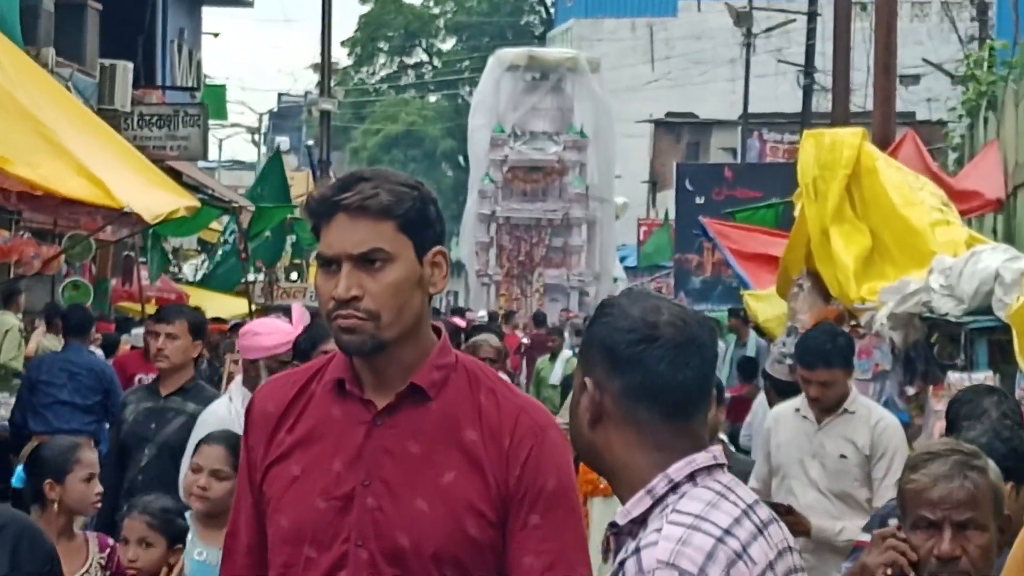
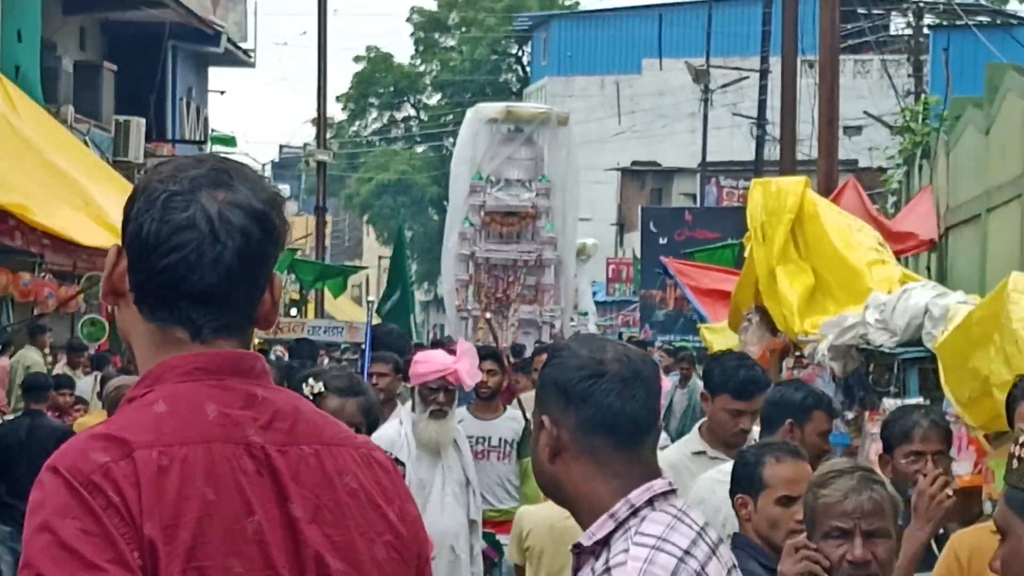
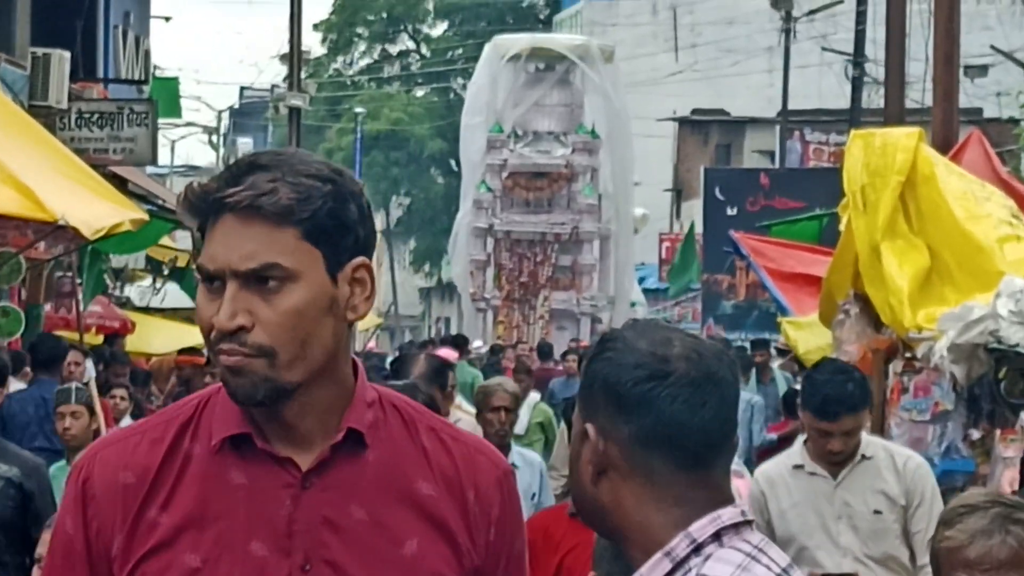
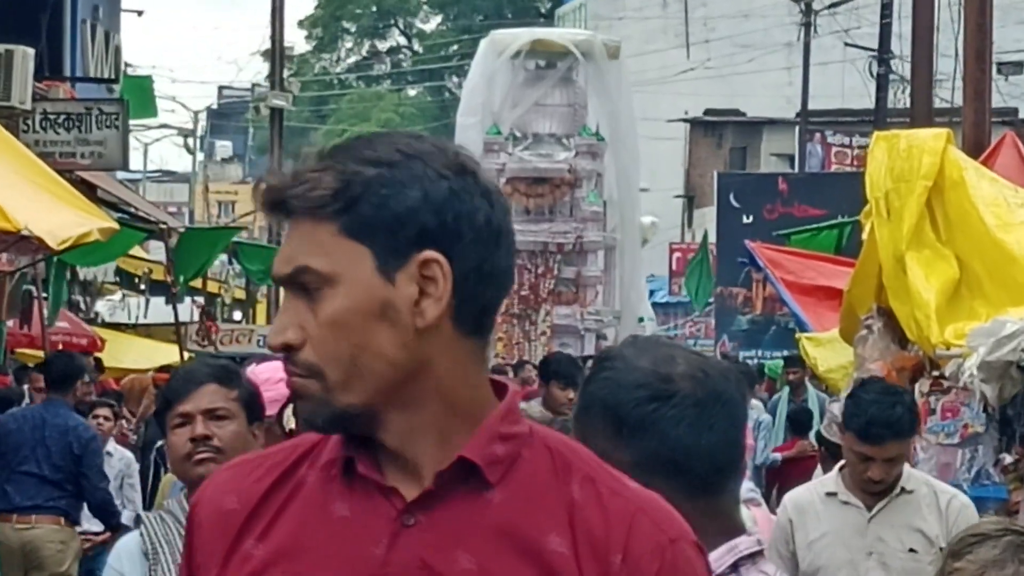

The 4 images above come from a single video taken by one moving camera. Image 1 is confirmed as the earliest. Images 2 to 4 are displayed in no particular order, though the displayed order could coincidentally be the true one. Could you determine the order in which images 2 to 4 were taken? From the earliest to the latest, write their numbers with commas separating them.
3, 4, 2
